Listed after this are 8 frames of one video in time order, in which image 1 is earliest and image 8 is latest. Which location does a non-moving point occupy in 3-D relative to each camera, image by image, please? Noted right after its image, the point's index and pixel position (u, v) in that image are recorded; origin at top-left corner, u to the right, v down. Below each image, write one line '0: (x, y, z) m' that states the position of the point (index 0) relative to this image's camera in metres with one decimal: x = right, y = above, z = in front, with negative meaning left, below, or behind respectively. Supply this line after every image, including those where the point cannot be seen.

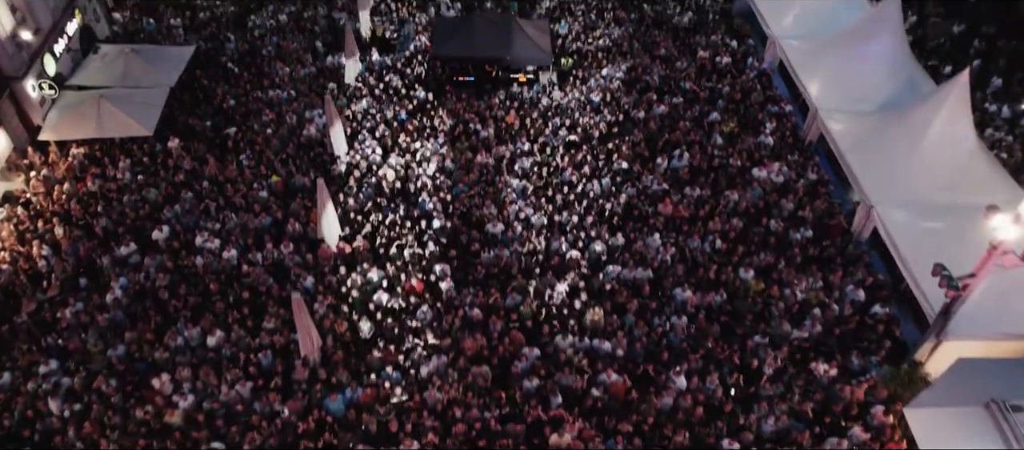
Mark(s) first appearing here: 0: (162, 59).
0: (-8.7, +4.1, +18.3) m
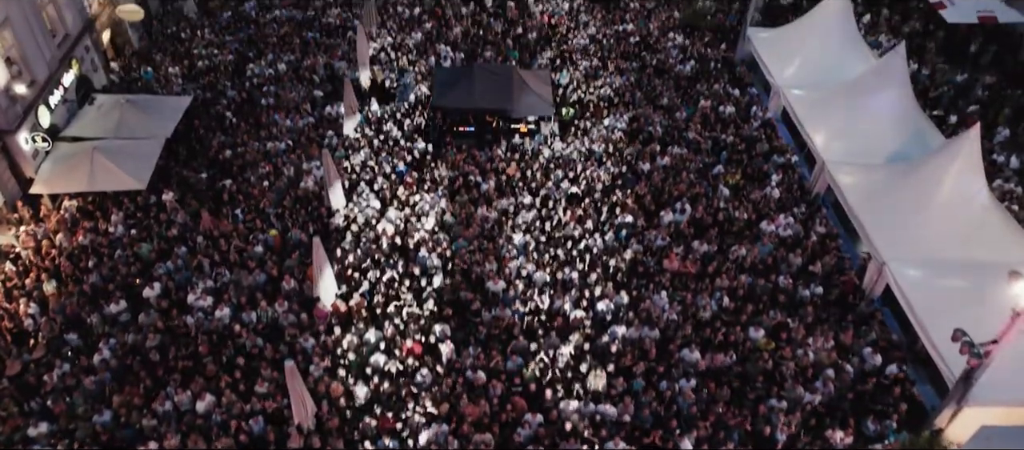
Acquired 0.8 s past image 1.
0: (-8.6, +2.8, +18.0) m
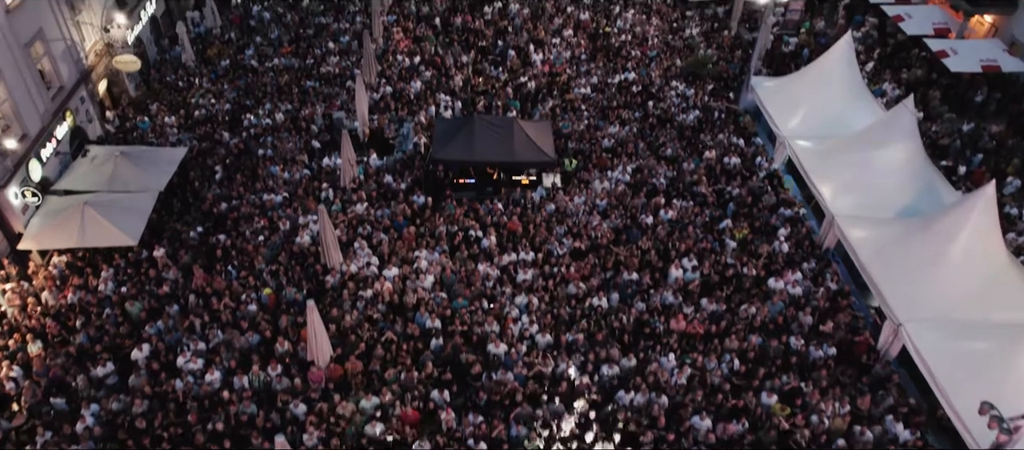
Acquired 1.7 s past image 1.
0: (-8.6, +1.5, +17.7) m
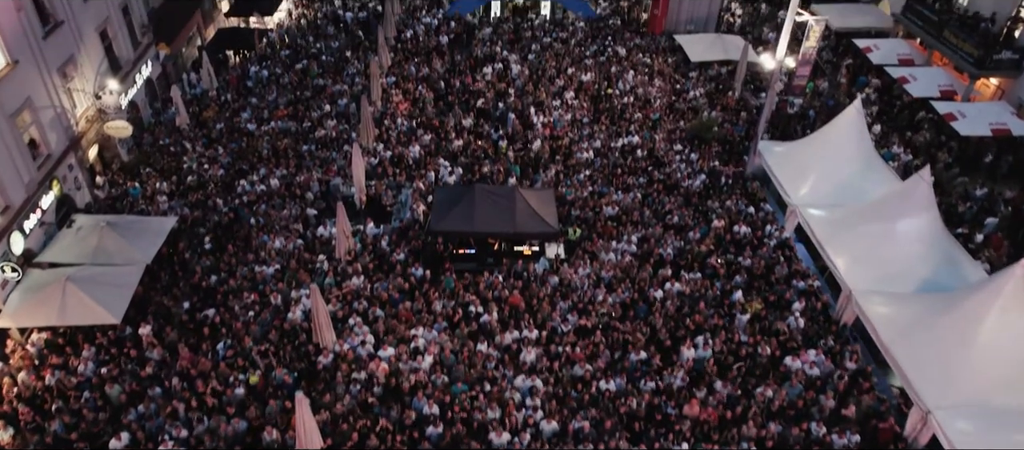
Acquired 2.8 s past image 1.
0: (-8.6, -0.2, +17.0) m
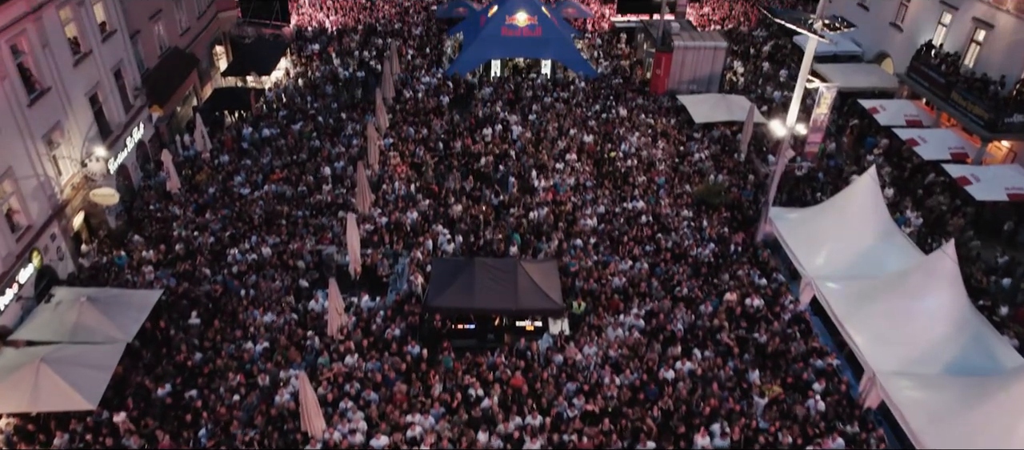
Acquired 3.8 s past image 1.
0: (-8.5, -1.8, +16.2) m
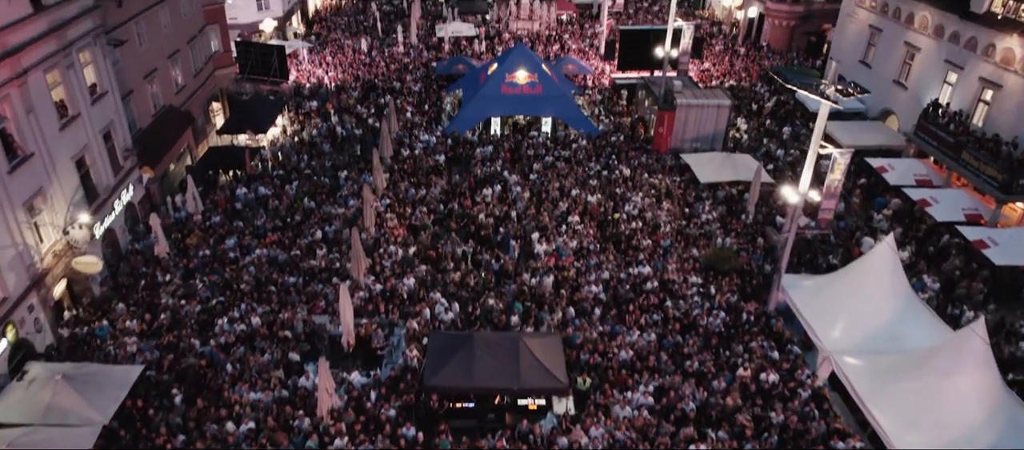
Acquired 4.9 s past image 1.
0: (-8.5, -3.3, +15.2) m
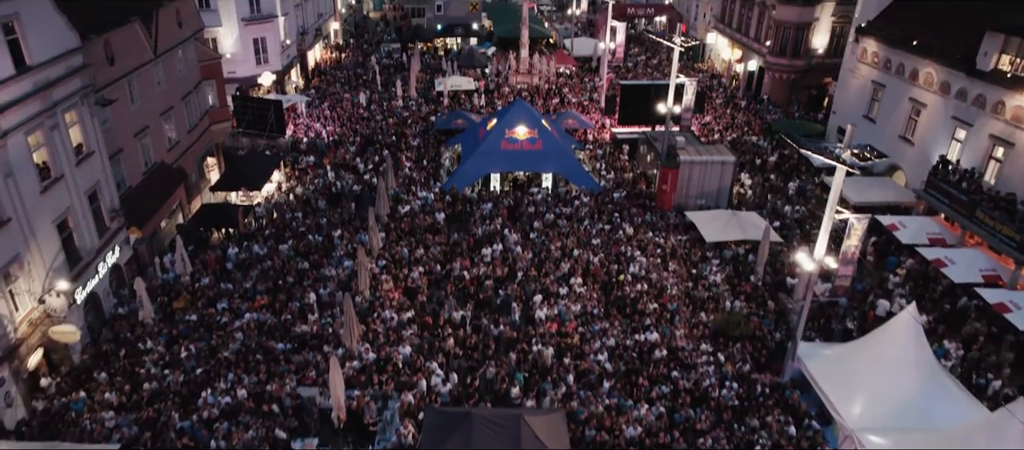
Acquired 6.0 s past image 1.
0: (-8.5, -4.7, +14.2) m
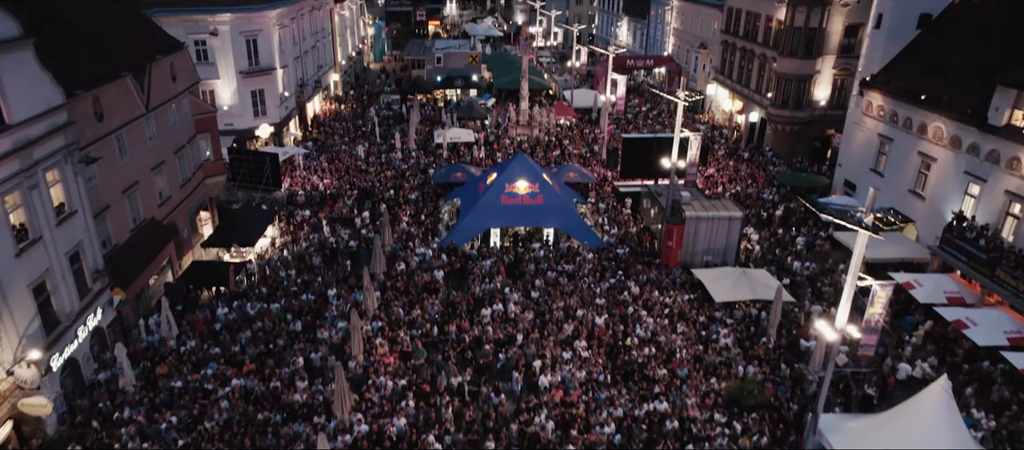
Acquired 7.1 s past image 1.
0: (-8.4, -5.9, +13.0) m
